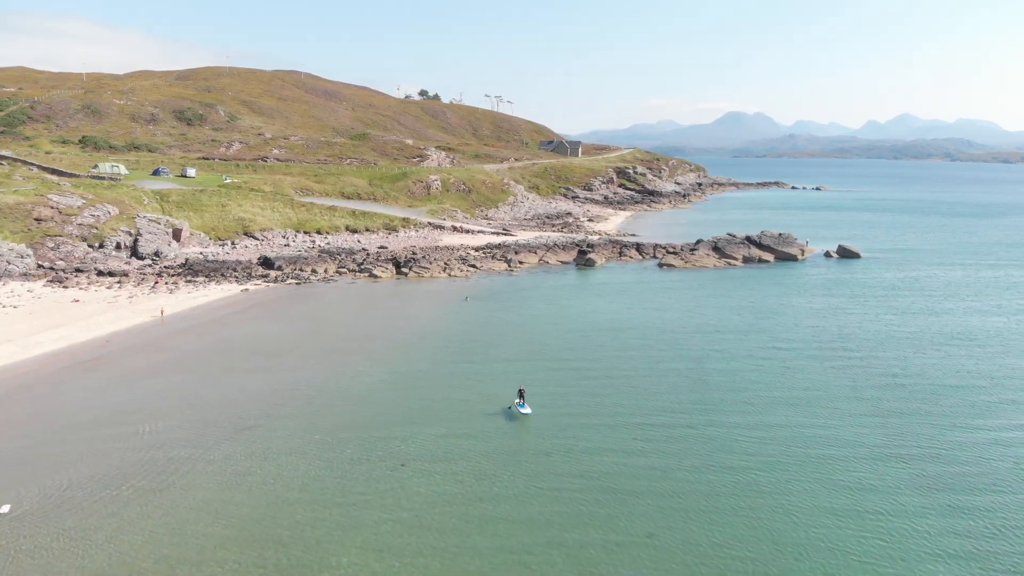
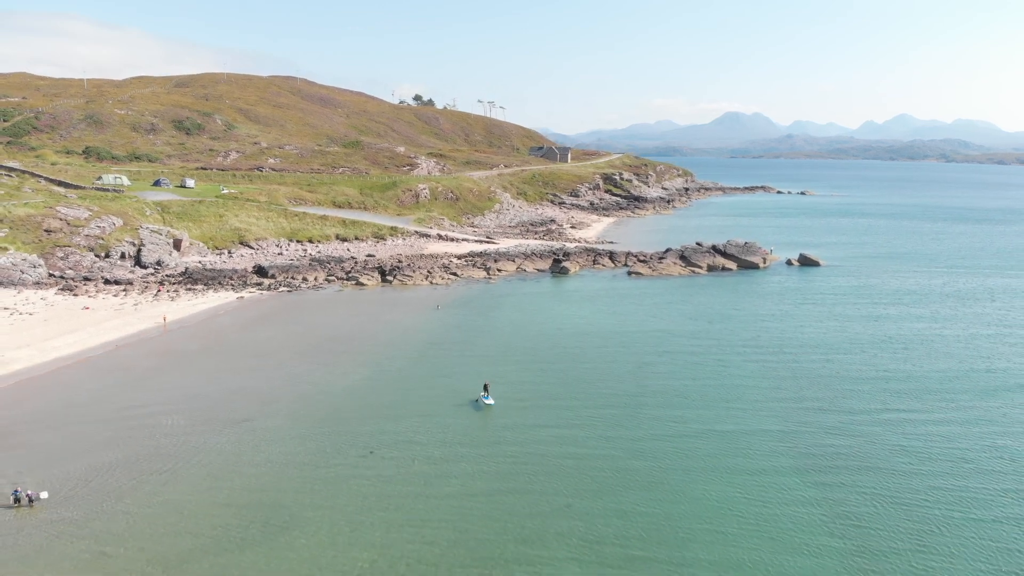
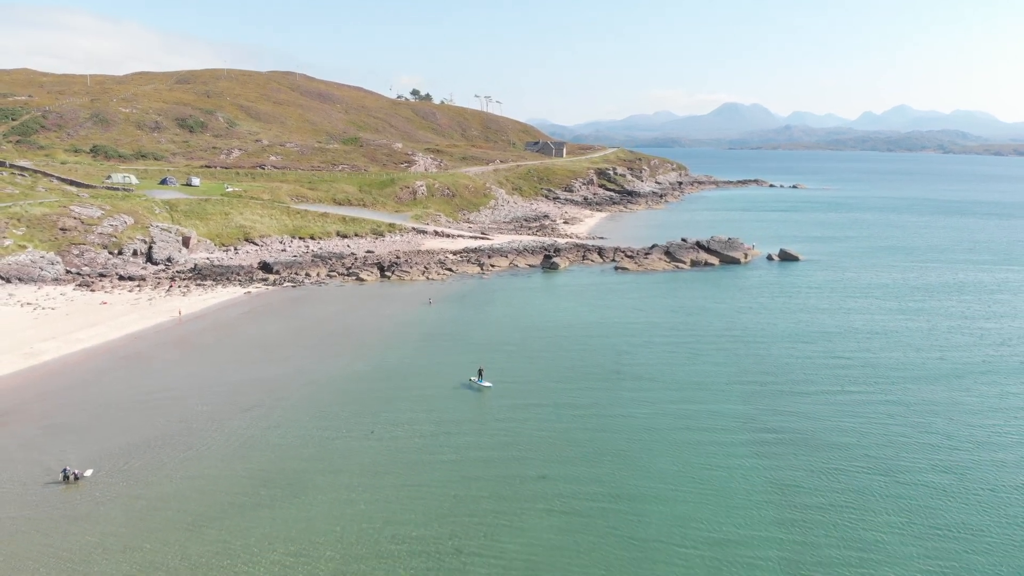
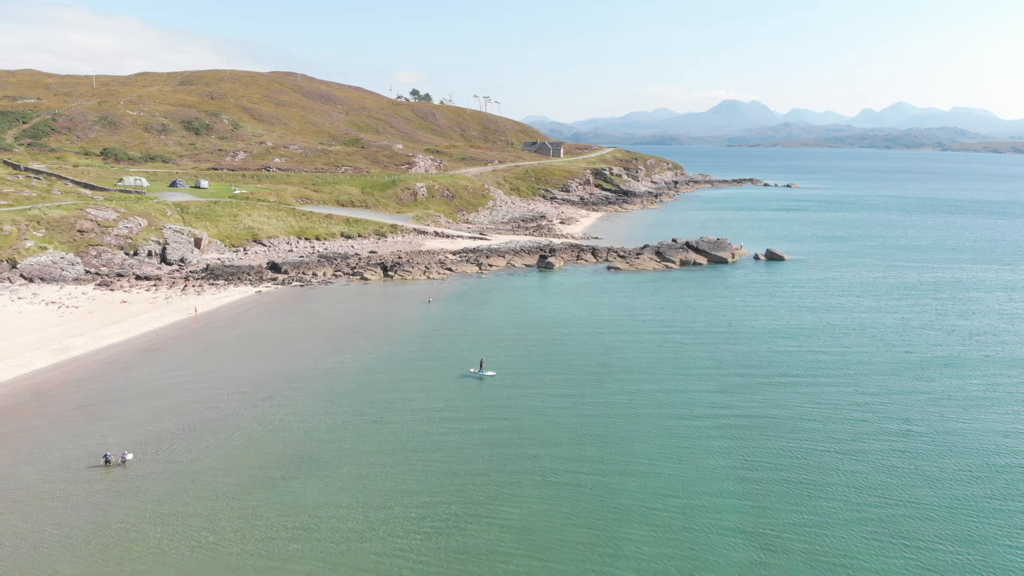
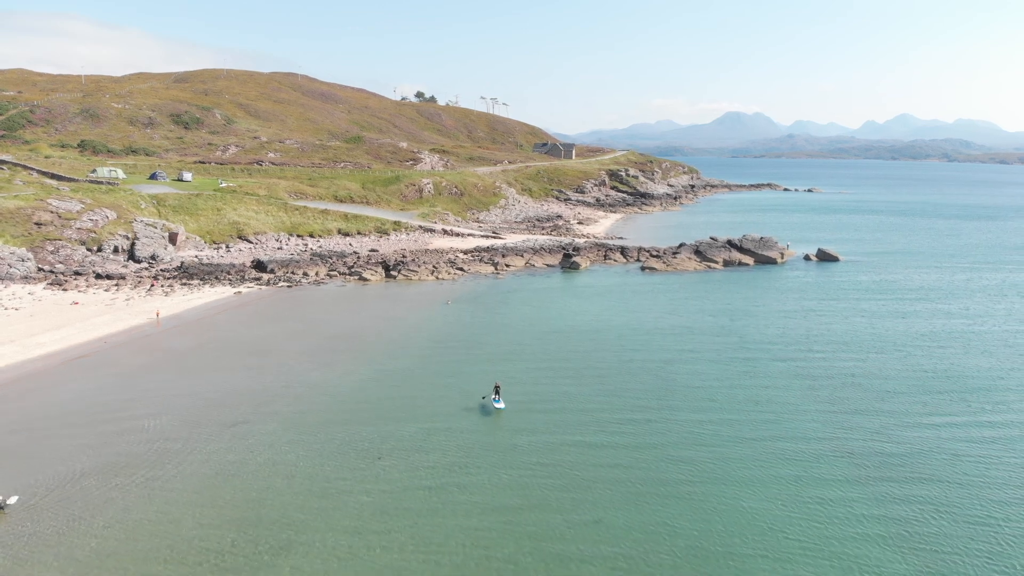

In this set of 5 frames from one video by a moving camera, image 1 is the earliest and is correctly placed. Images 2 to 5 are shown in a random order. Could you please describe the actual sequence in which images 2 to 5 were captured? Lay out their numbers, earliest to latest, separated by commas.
5, 2, 3, 4
